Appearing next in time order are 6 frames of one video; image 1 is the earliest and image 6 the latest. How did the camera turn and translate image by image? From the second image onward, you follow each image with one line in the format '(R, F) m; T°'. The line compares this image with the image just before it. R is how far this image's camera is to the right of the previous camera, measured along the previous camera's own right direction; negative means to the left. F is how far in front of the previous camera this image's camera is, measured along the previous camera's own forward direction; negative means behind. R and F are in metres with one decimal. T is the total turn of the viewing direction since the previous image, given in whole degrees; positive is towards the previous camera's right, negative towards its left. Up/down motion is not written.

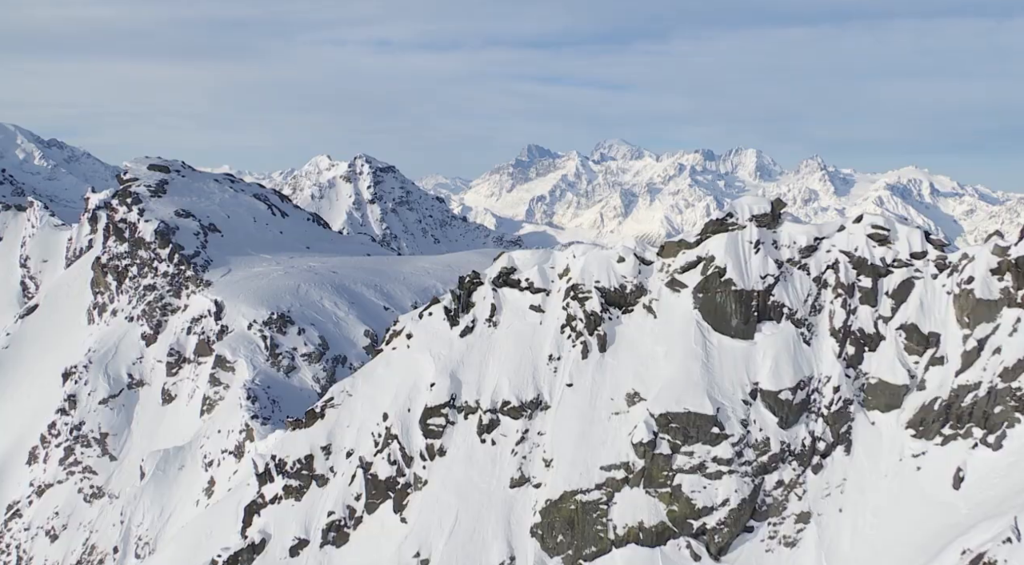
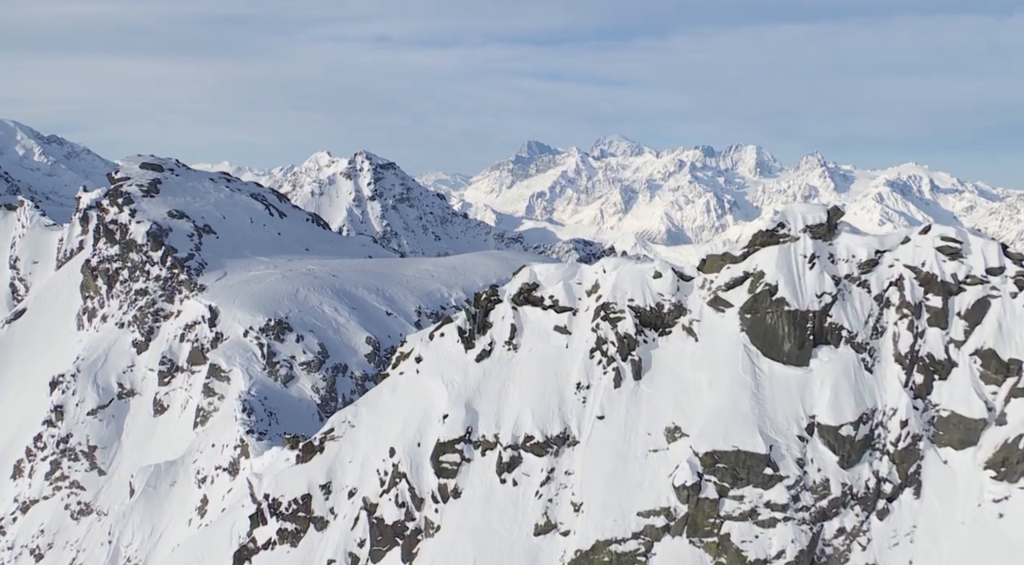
(-1.0, +4.9) m; 0°
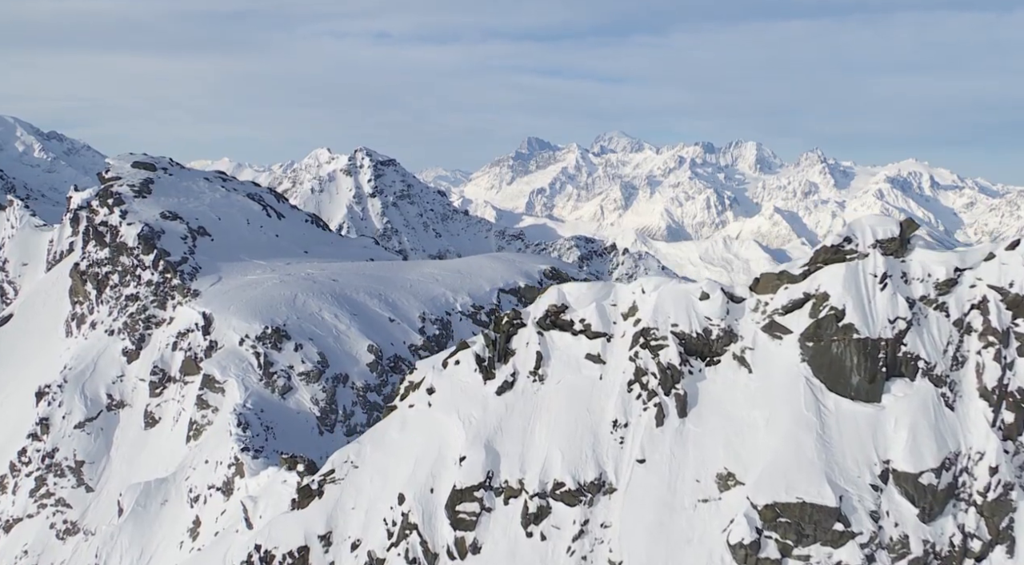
(-1.0, +4.9) m; 0°
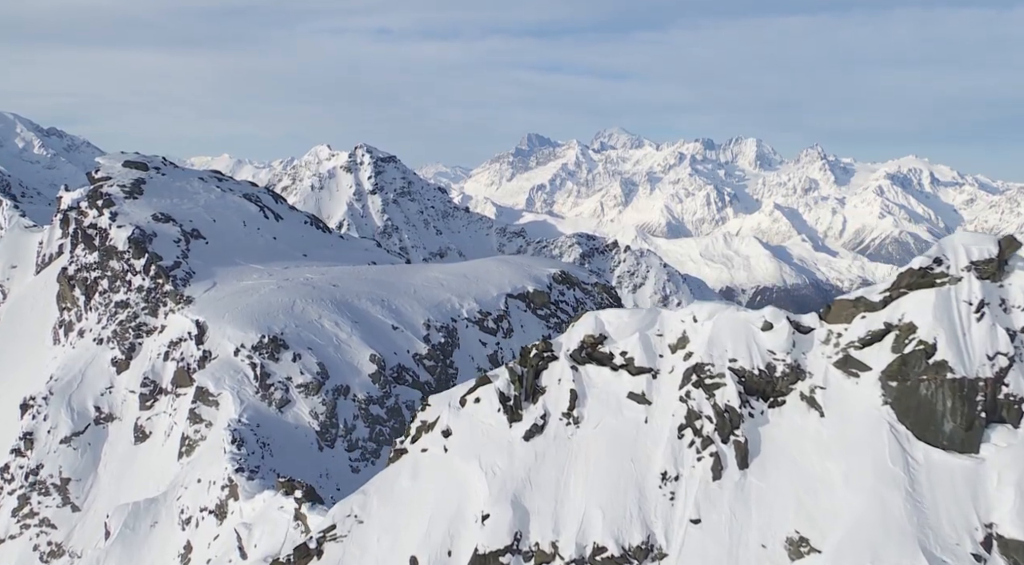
(-1.0, +4.9) m; 0°
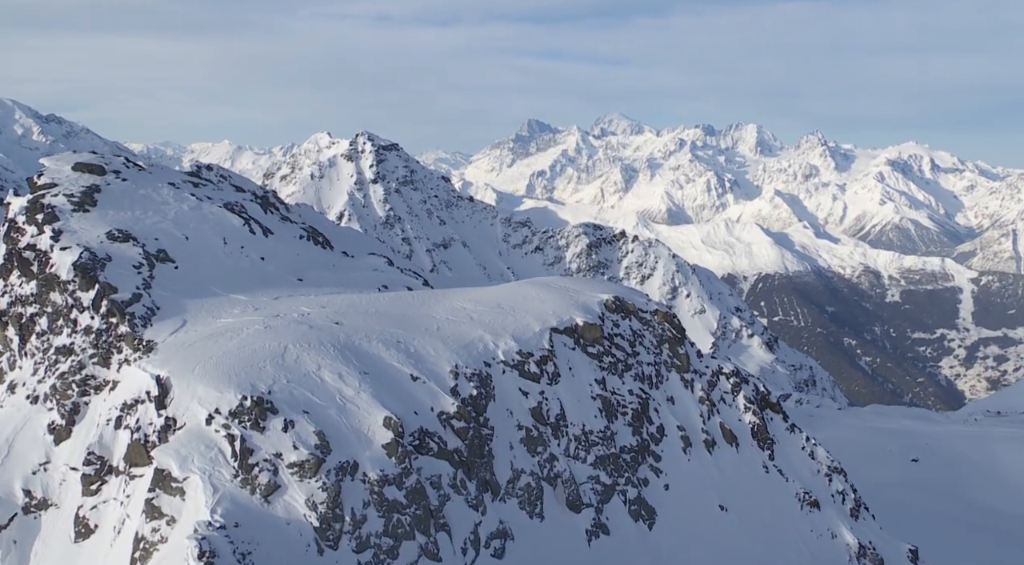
(-4.4, +21.3) m; 0°
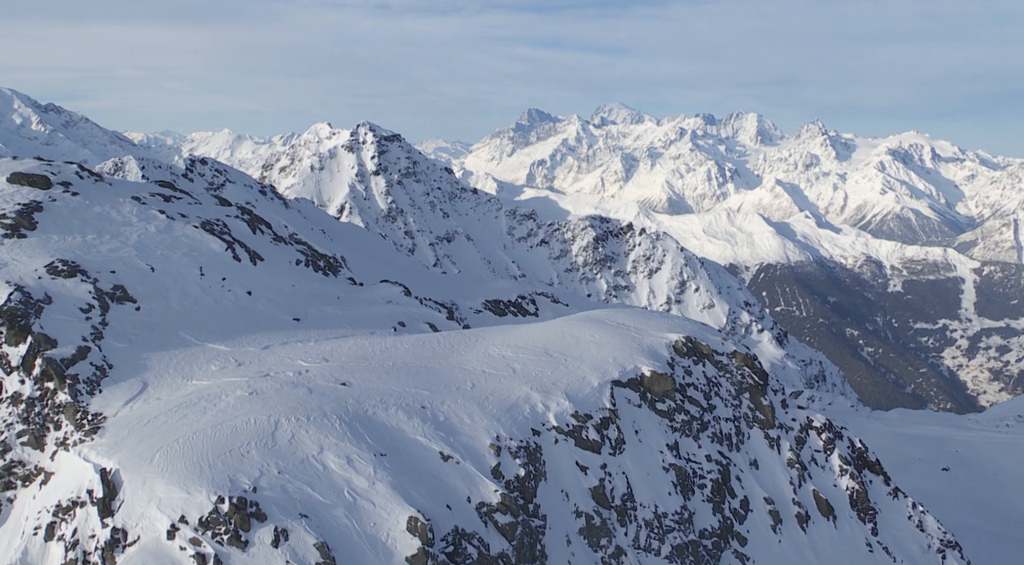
(-4.0, +18.0) m; 0°
